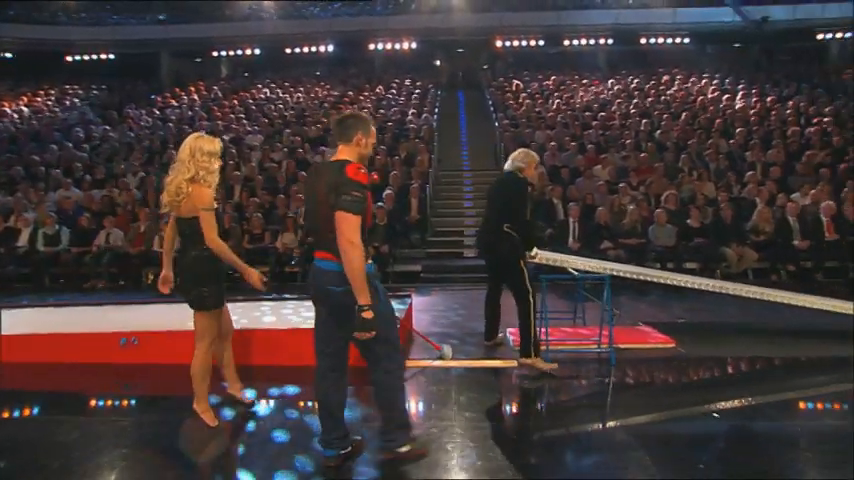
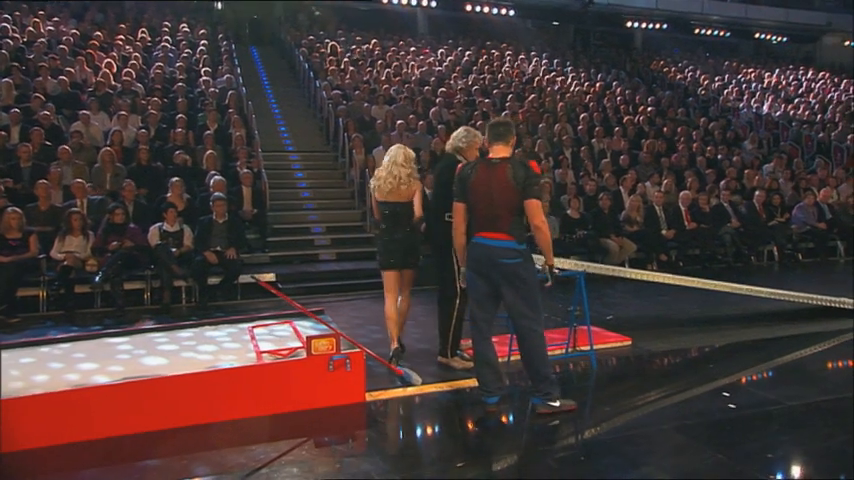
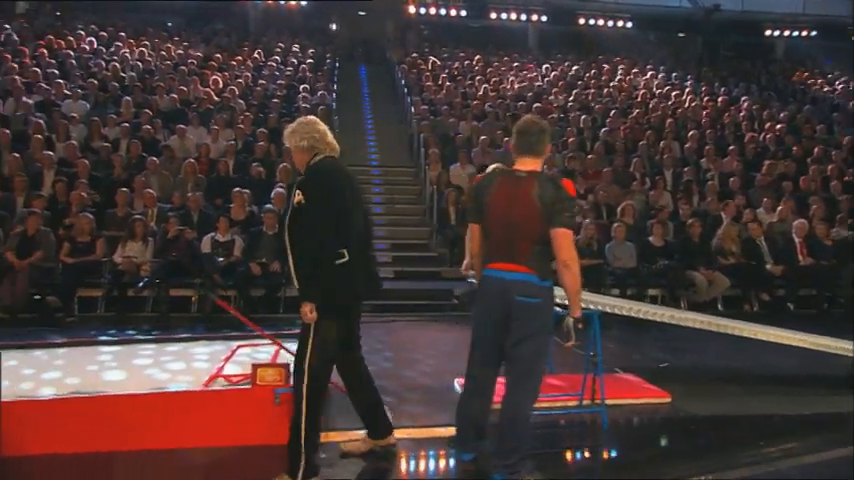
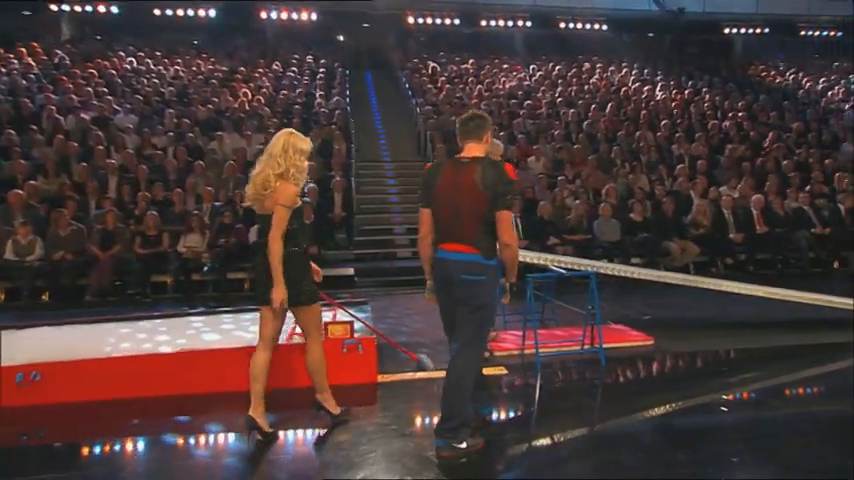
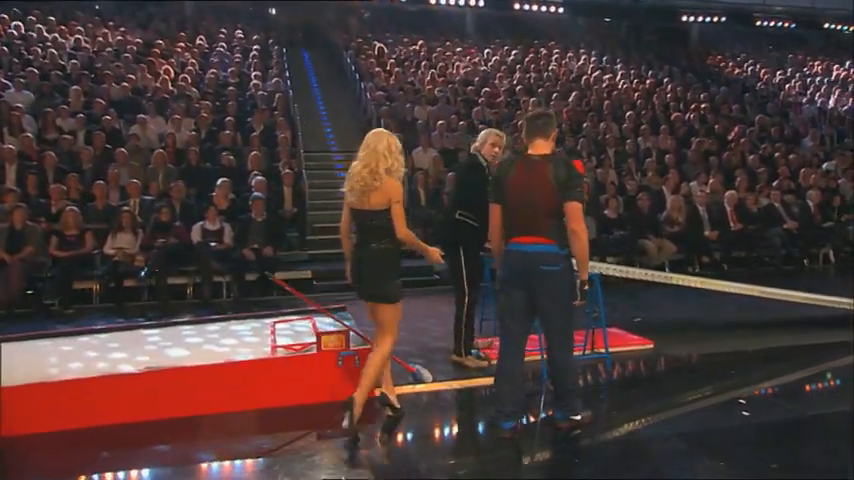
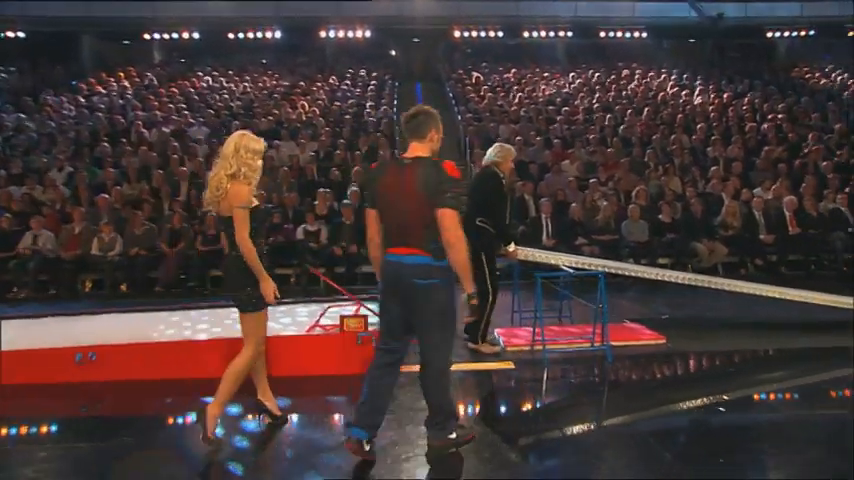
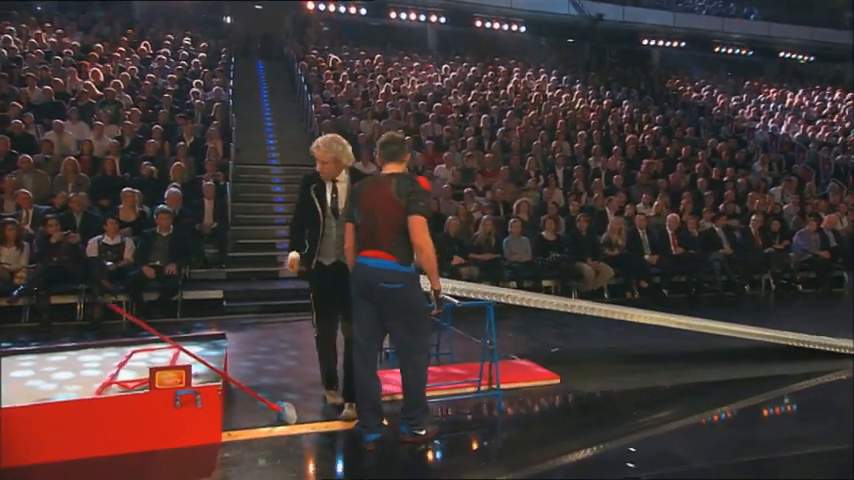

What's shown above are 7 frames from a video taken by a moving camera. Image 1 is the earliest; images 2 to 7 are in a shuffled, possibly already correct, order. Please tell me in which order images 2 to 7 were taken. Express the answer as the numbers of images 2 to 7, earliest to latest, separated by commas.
6, 4, 5, 2, 7, 3
